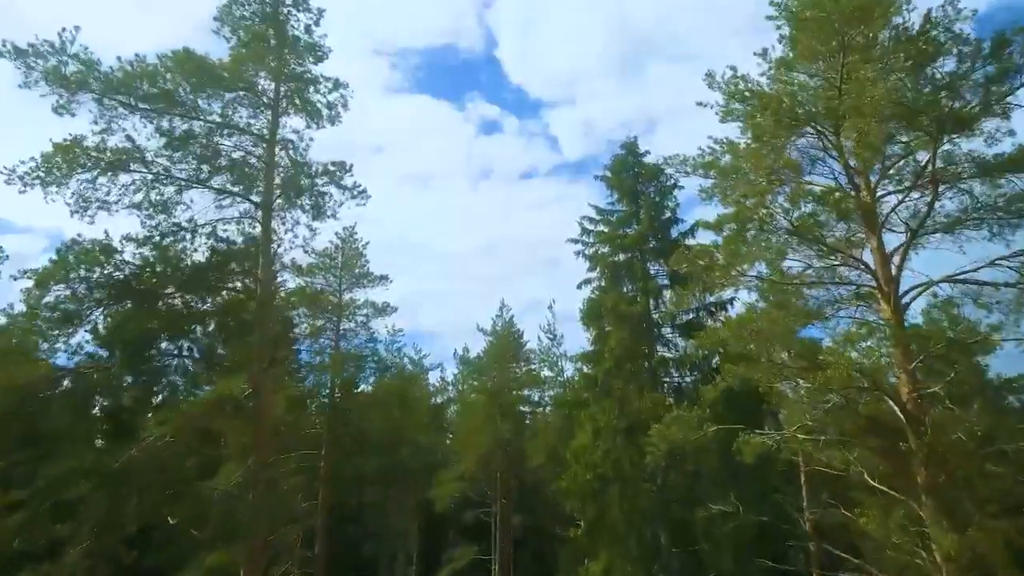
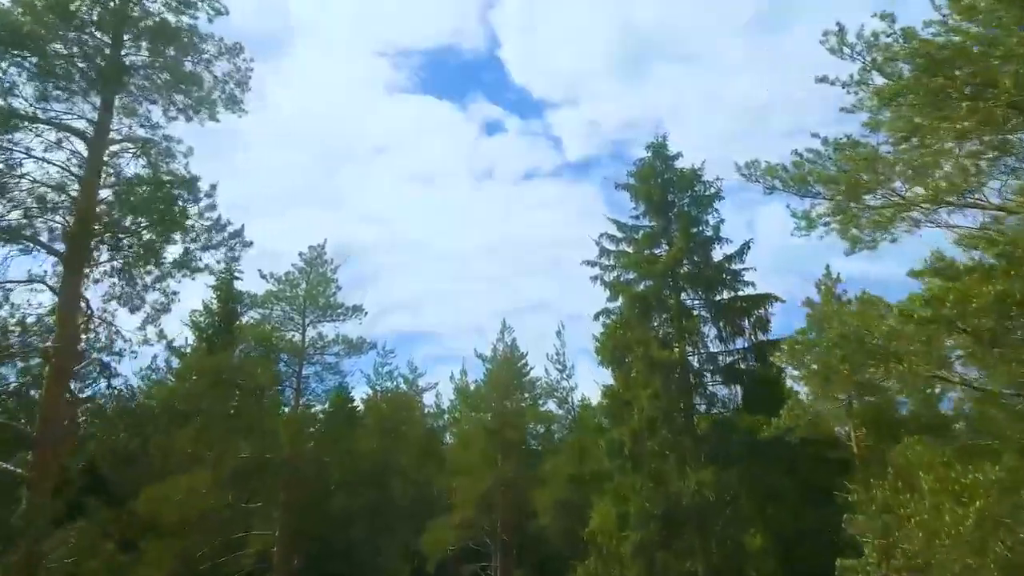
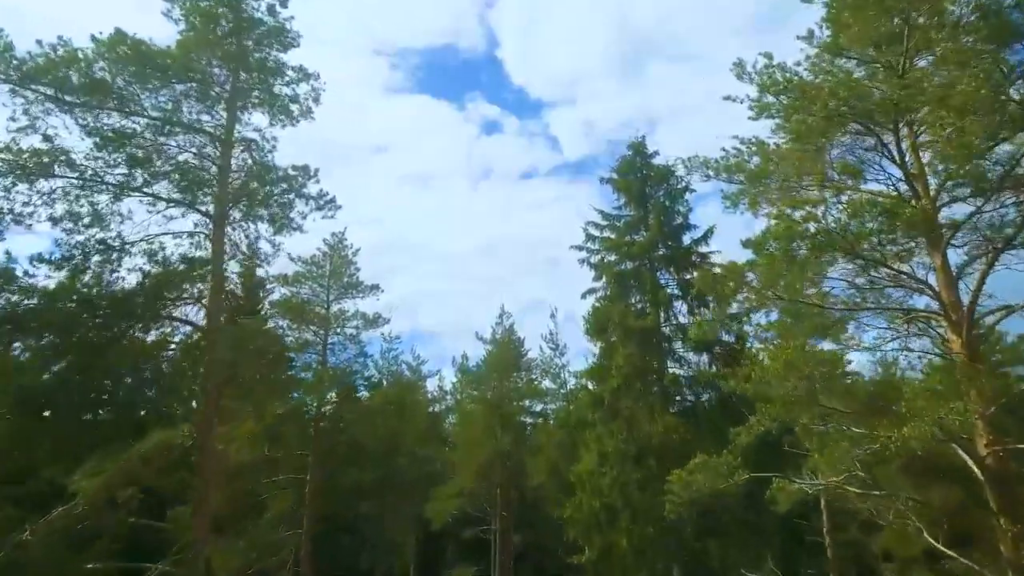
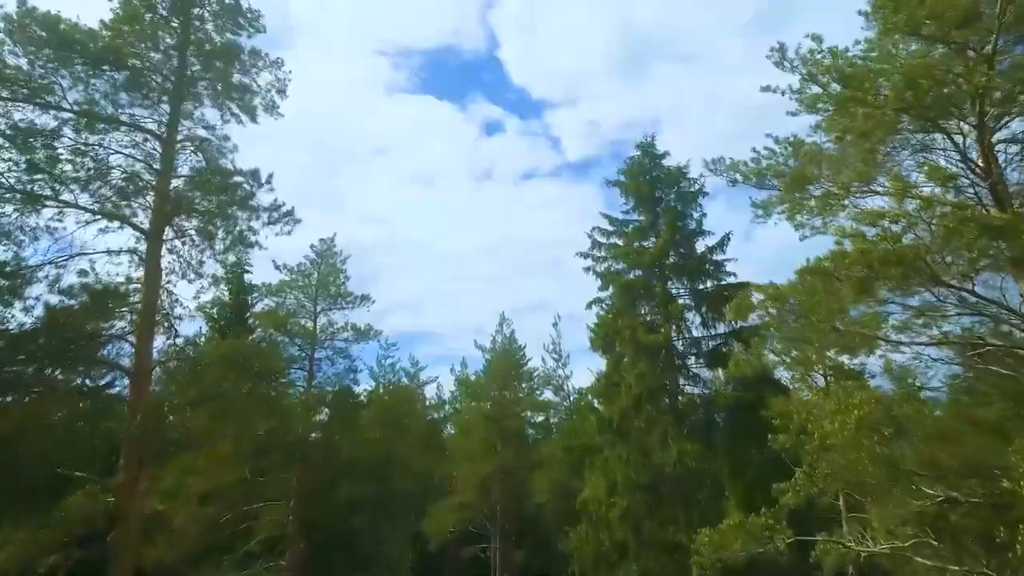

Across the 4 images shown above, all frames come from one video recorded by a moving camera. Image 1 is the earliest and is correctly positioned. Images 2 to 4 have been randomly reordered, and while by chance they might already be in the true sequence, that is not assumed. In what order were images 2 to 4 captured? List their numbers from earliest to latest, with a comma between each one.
3, 4, 2
